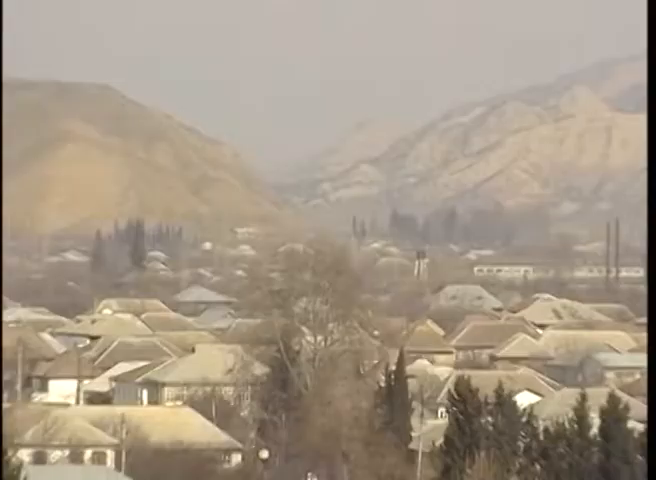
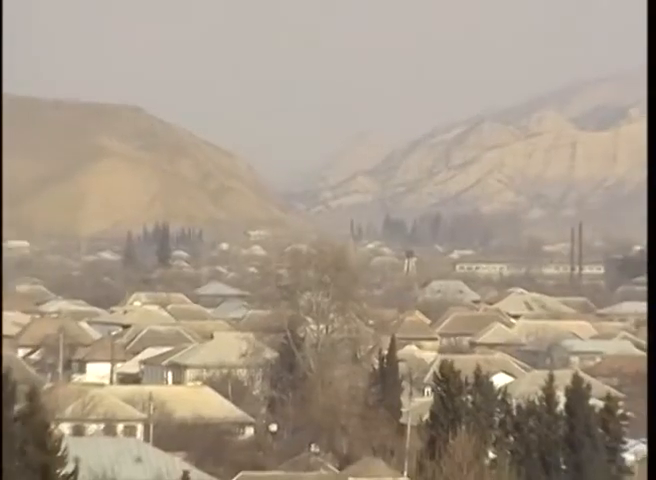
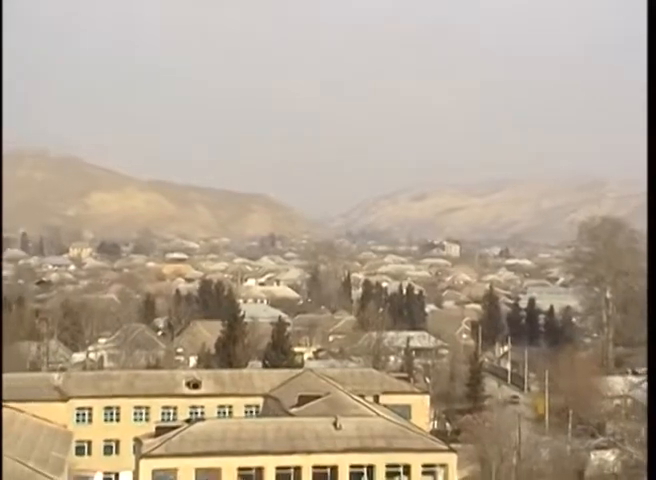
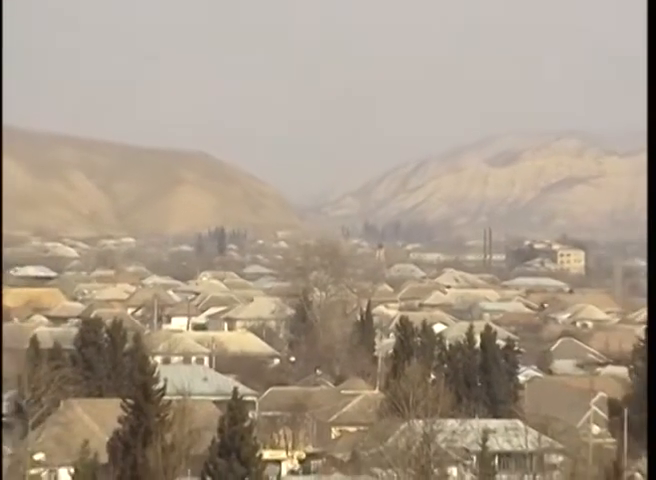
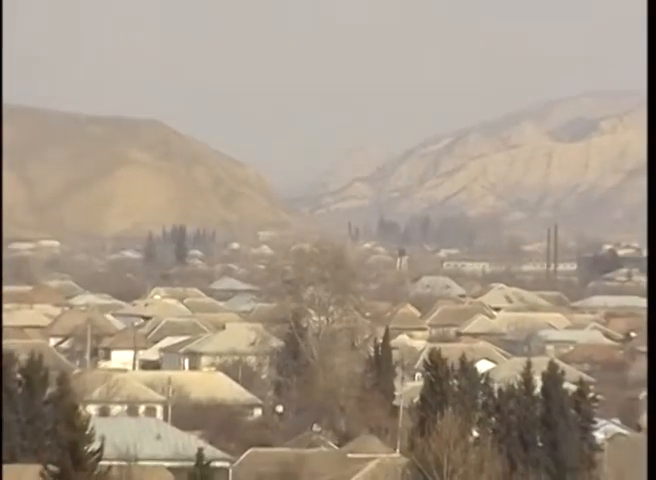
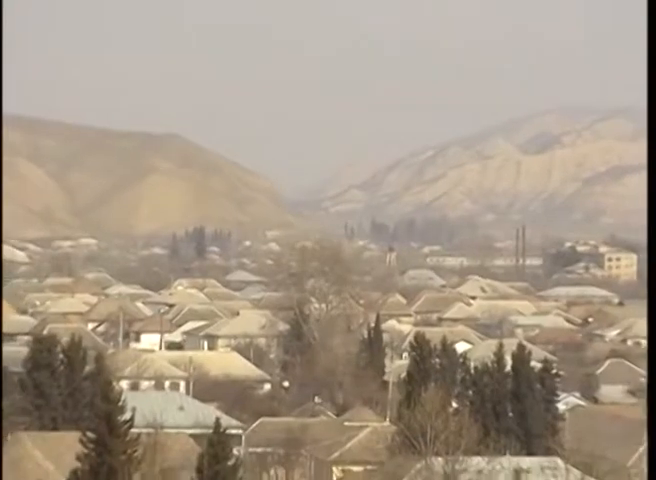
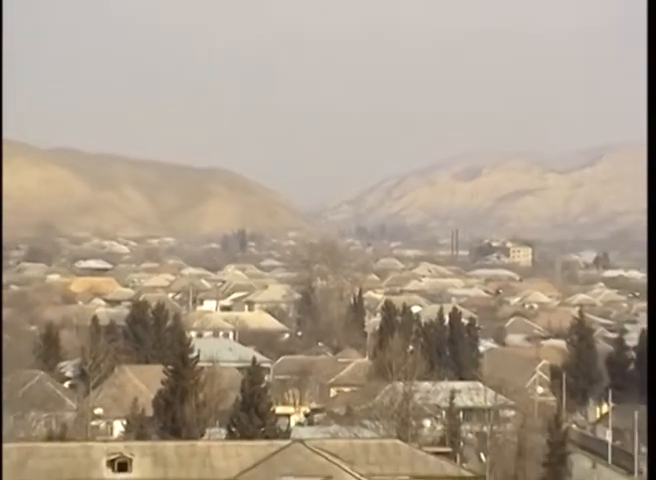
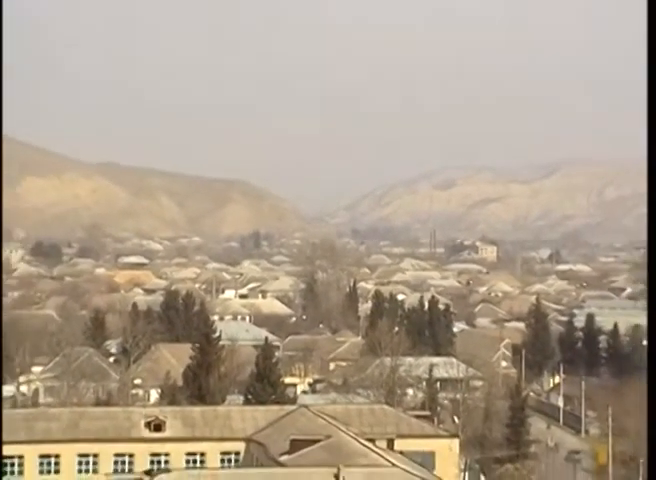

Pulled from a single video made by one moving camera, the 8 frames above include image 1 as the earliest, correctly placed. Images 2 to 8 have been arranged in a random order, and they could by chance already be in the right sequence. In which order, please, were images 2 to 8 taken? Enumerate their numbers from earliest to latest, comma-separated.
2, 5, 6, 4, 7, 8, 3
